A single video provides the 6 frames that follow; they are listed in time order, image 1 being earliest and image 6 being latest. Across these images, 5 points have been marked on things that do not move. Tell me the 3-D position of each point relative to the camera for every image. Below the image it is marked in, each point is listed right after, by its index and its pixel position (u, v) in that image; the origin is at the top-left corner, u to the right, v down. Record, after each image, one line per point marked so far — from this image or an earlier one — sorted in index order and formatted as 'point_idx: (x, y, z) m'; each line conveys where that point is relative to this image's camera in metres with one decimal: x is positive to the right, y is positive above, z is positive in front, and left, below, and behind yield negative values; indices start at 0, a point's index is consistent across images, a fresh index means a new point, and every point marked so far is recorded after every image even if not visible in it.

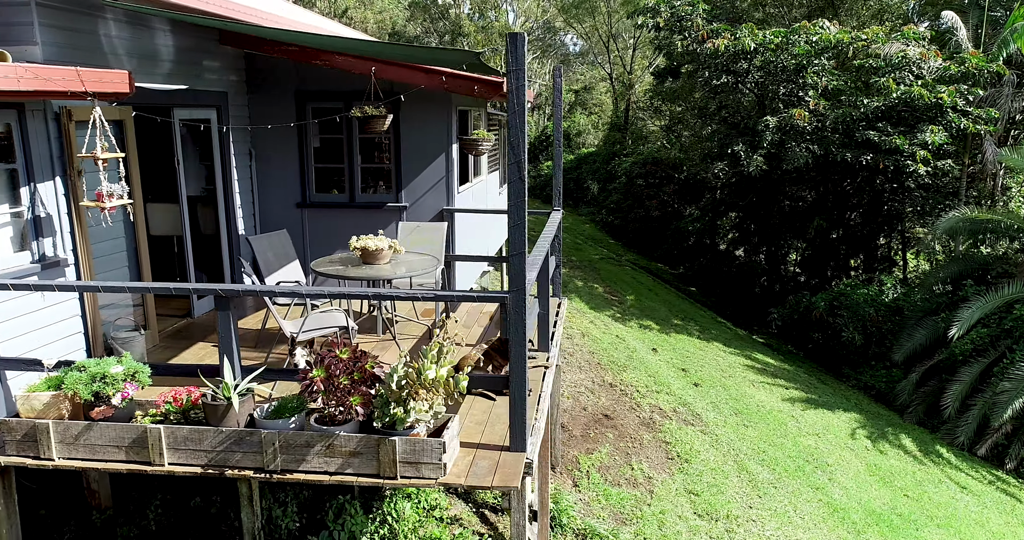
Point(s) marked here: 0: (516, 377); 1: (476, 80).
0: (0.0, -0.6, +3.8) m
1: (-0.4, +1.7, +6.6) m
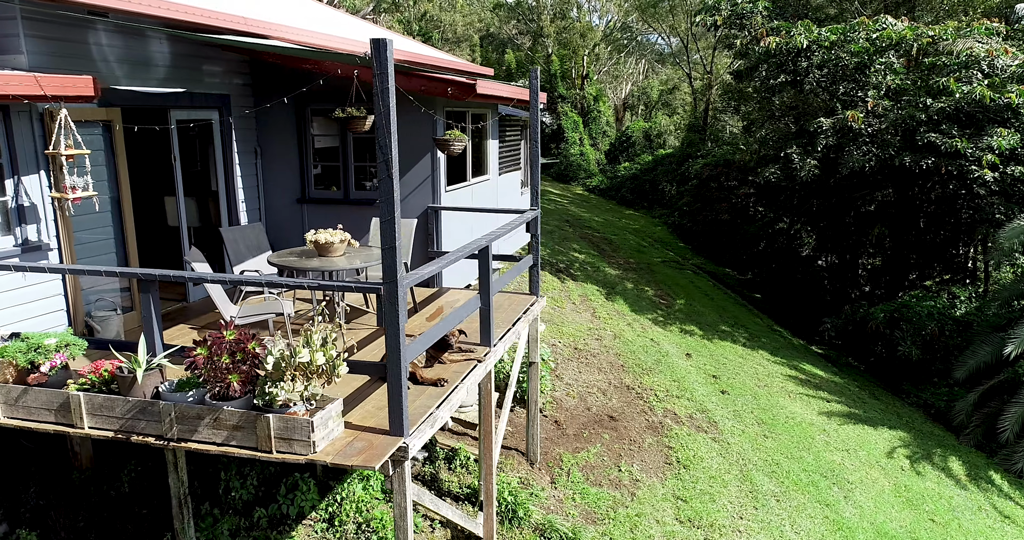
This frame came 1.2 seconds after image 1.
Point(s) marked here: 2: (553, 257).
0: (-0.7, -0.5, +4.0) m
1: (-0.7, +1.8, +6.8) m
2: (+1.1, +0.4, +18.5) m
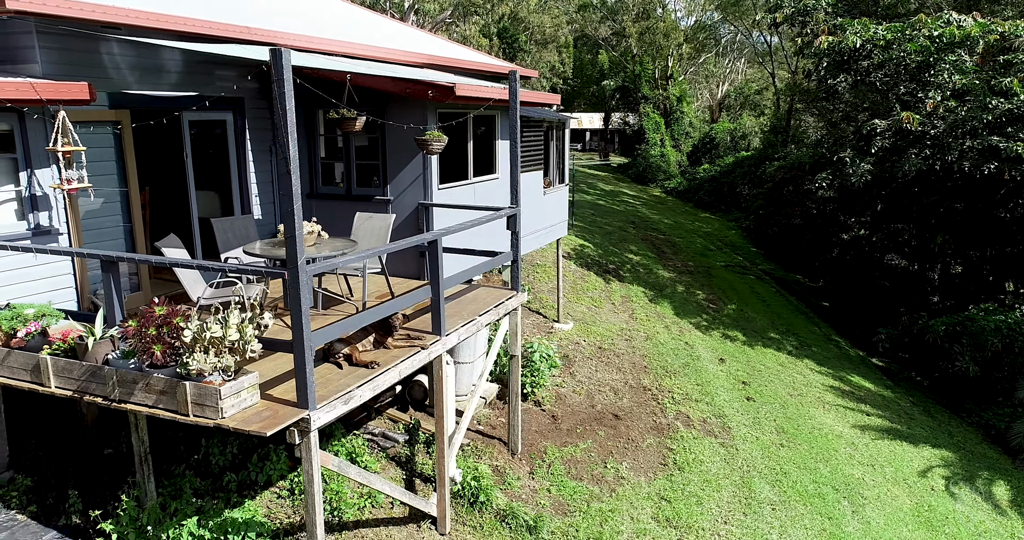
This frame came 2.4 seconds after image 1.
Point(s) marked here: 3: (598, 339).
0: (-1.3, -0.5, +4.4) m
1: (-0.9, +1.8, +7.2) m
2: (+2.4, +0.3, +18.6) m
3: (+1.5, -1.2, +12.7) m
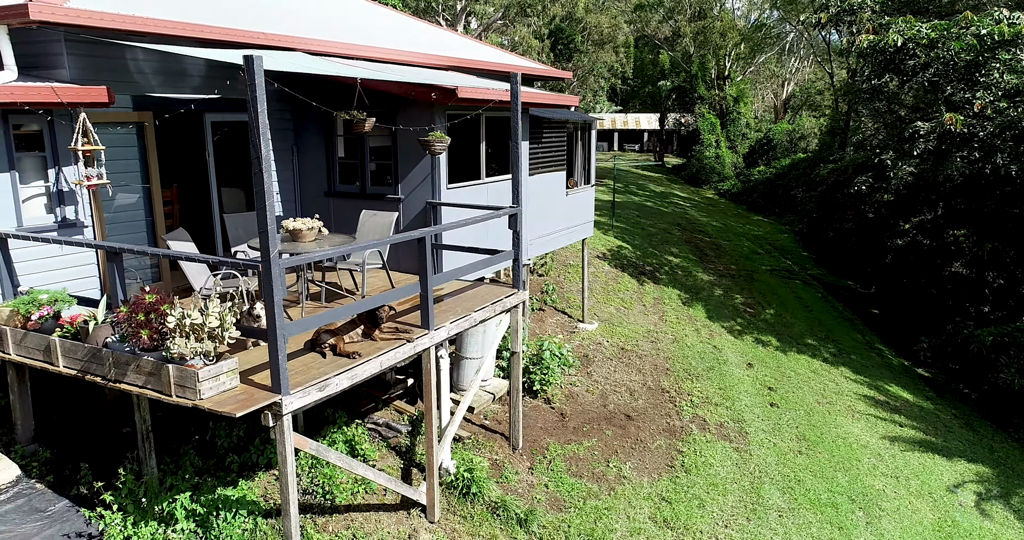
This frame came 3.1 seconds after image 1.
0: (-1.6, -0.4, +4.7) m
1: (-0.8, +1.9, +7.4) m
2: (+3.4, +0.3, +18.5) m
3: (+1.9, -1.2, +12.7) m
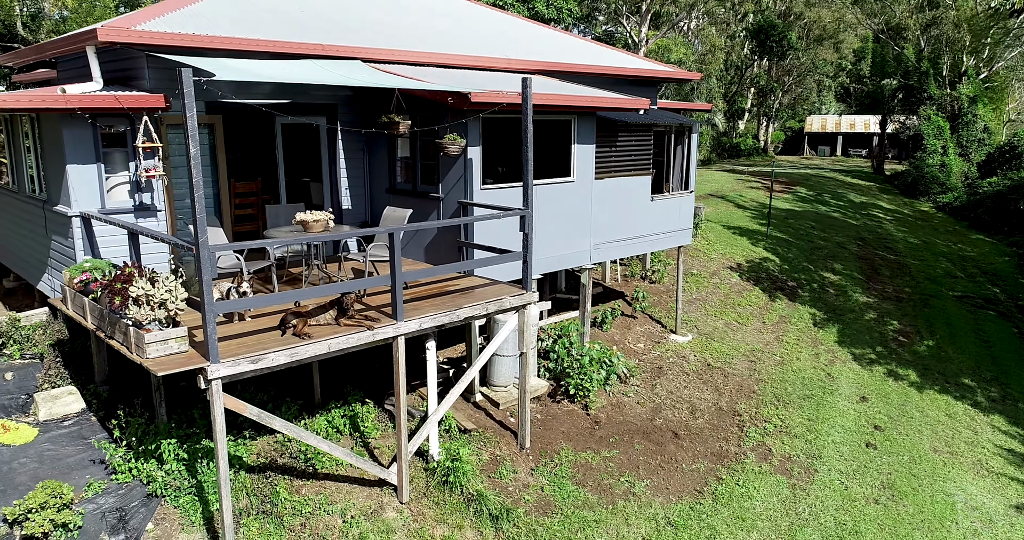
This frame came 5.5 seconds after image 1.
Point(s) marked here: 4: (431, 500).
0: (-2.3, -0.3, +5.4) m
1: (-0.7, +1.9, +7.8) m
2: (+6.6, -0.1, +17.1) m
3: (+3.4, -1.4, +12.0) m
4: (-0.8, -2.3, +7.2) m
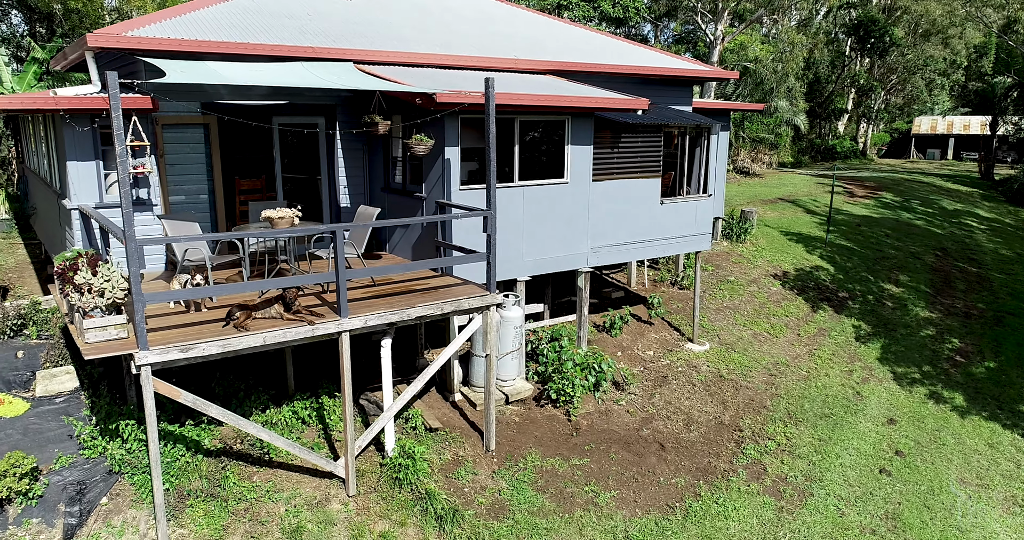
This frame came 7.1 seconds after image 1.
0: (-3.0, -0.2, +5.8) m
1: (-1.0, +1.9, +7.9) m
2: (+7.4, -0.3, +16.1) m
3: (+3.5, -1.6, +11.5) m
4: (-1.3, -2.3, +7.3) m
